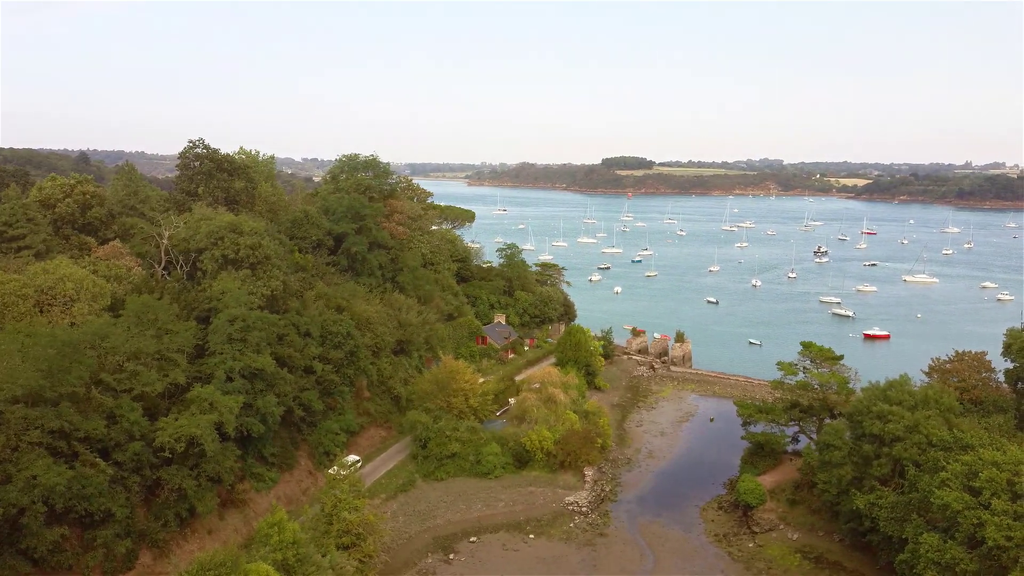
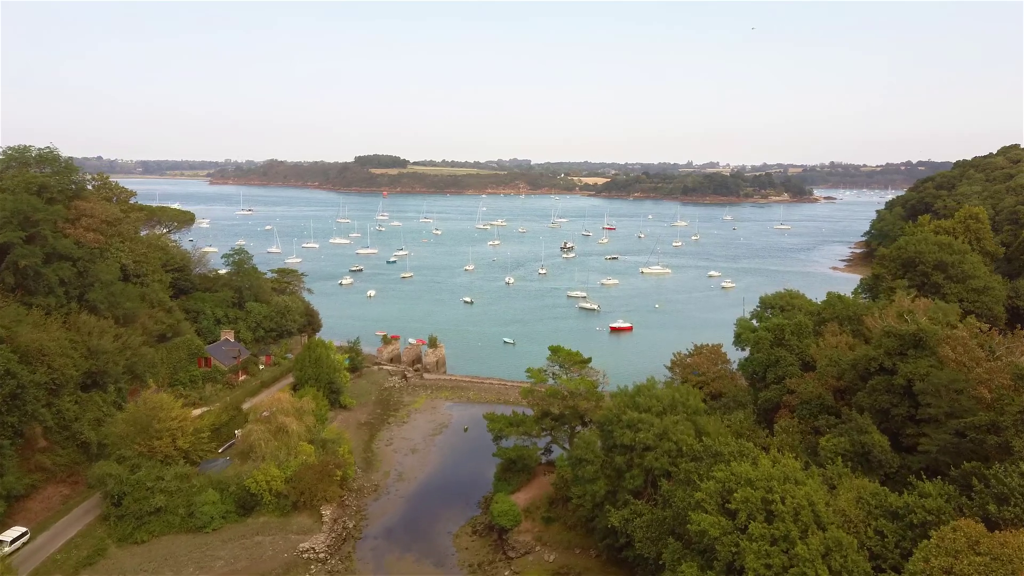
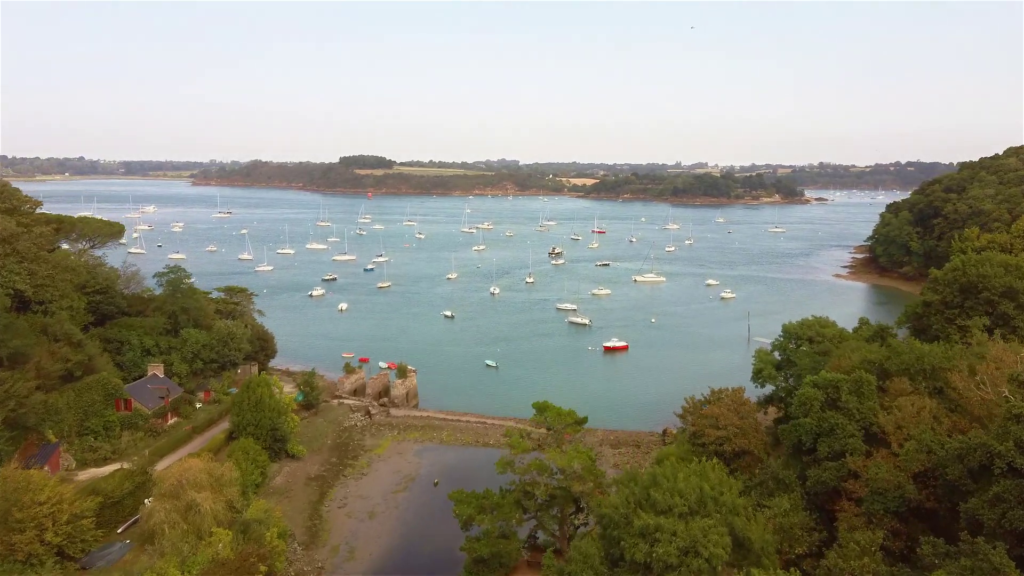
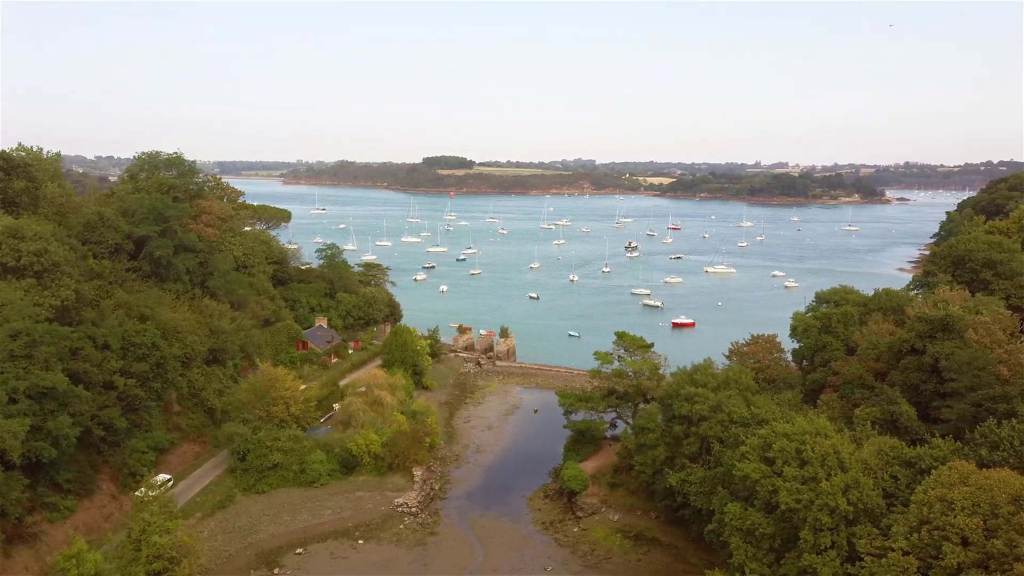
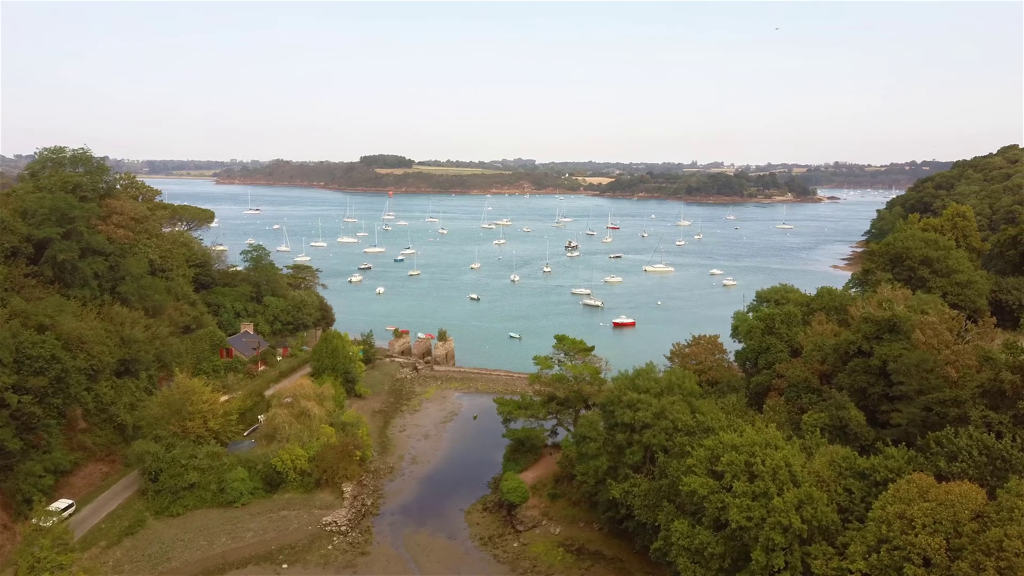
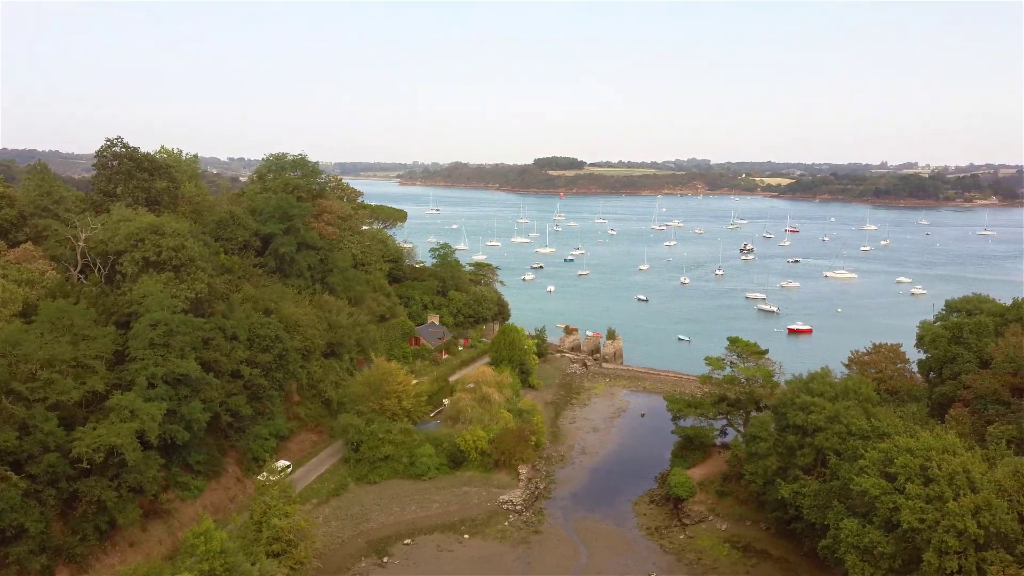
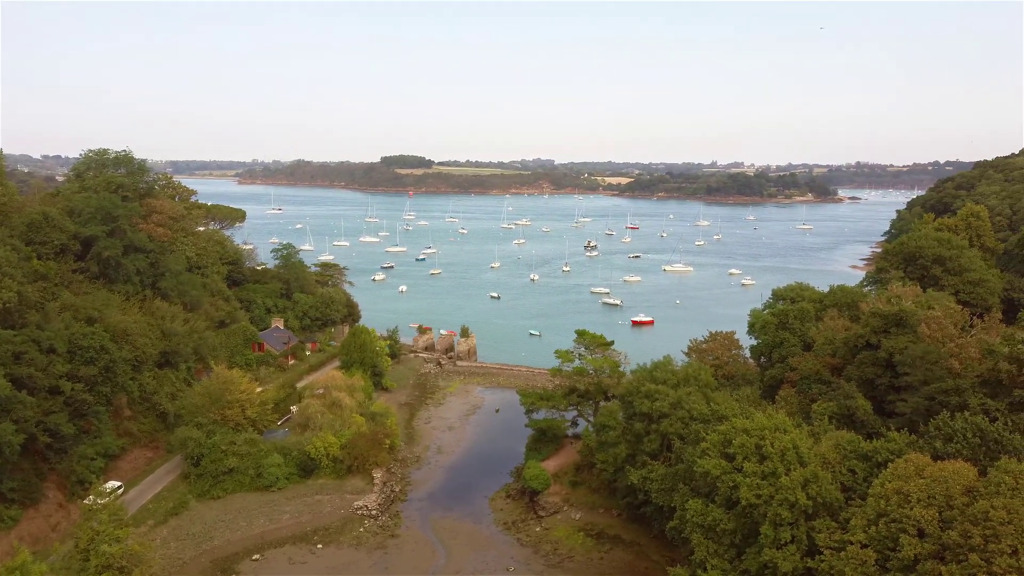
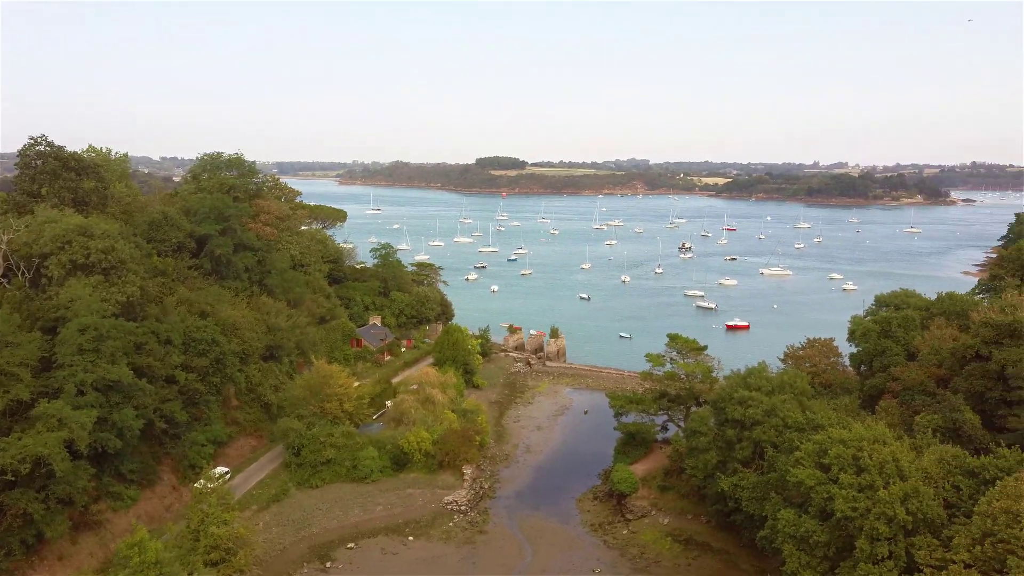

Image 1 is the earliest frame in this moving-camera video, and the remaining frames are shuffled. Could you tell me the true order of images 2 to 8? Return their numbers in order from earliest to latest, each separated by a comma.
6, 8, 4, 7, 5, 2, 3
